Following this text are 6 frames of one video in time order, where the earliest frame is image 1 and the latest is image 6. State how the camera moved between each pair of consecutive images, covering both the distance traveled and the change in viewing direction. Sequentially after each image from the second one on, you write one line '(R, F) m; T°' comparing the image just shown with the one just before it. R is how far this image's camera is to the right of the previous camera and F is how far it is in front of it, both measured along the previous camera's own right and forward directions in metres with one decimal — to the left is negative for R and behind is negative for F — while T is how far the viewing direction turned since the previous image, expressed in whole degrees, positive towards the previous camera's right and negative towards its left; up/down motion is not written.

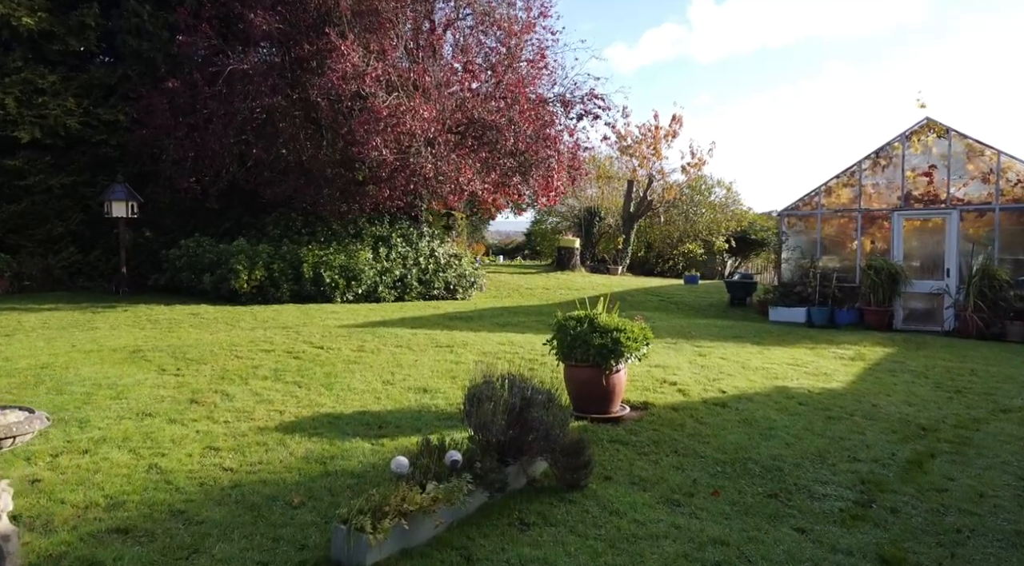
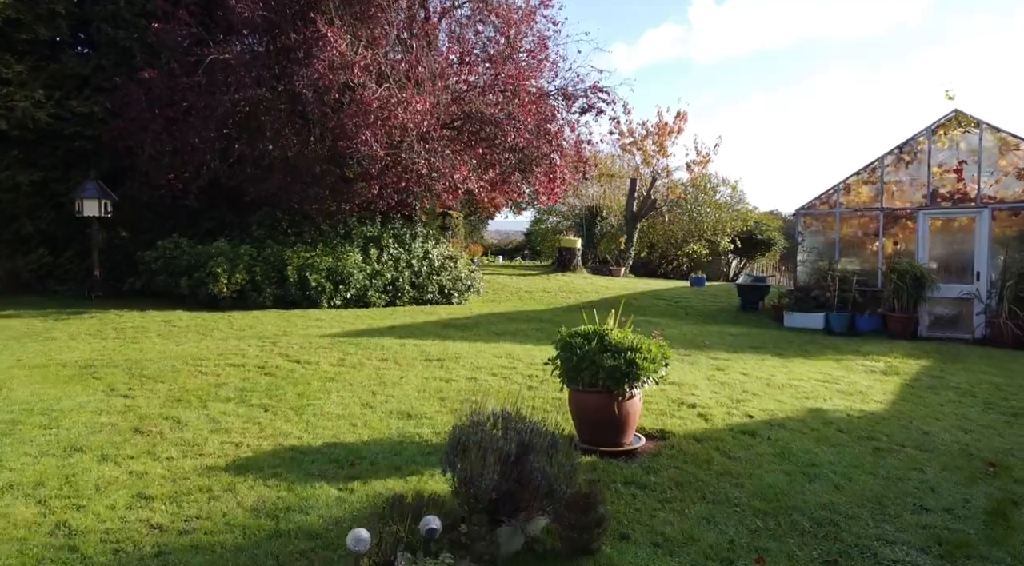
(0.0, +0.8) m; 0°
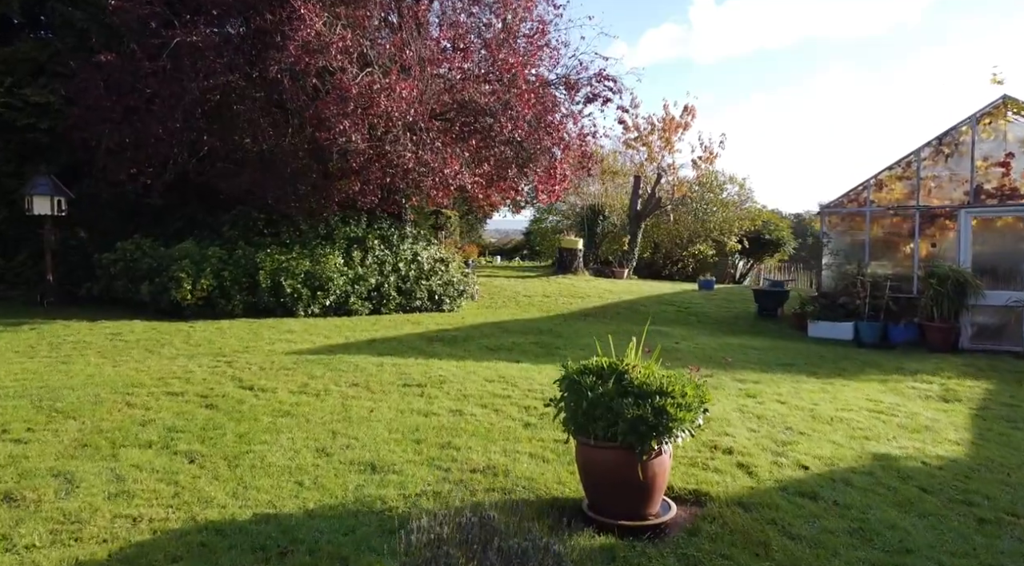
(0.0, +1.1) m; 0°
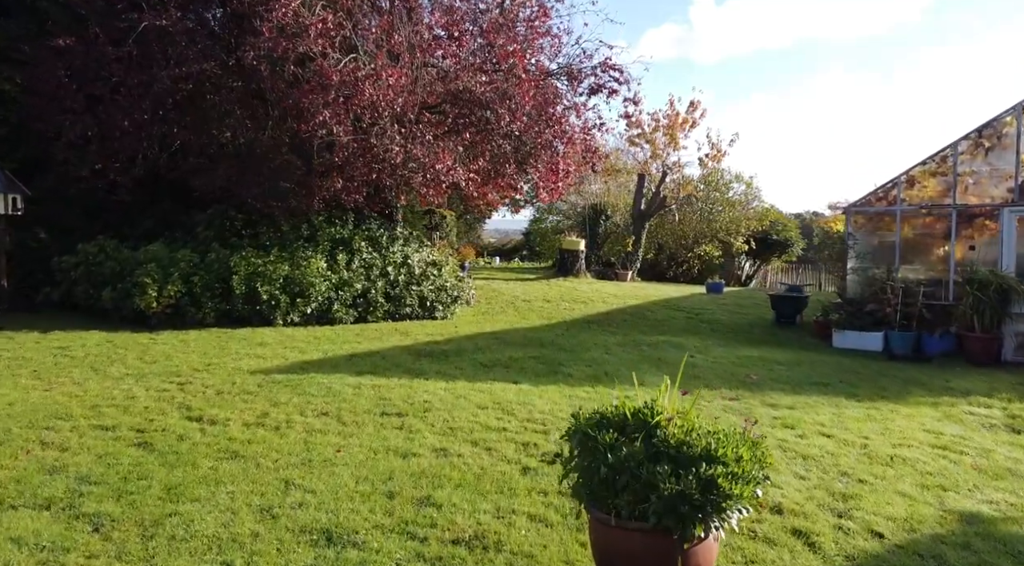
(0.0, +0.9) m; 0°
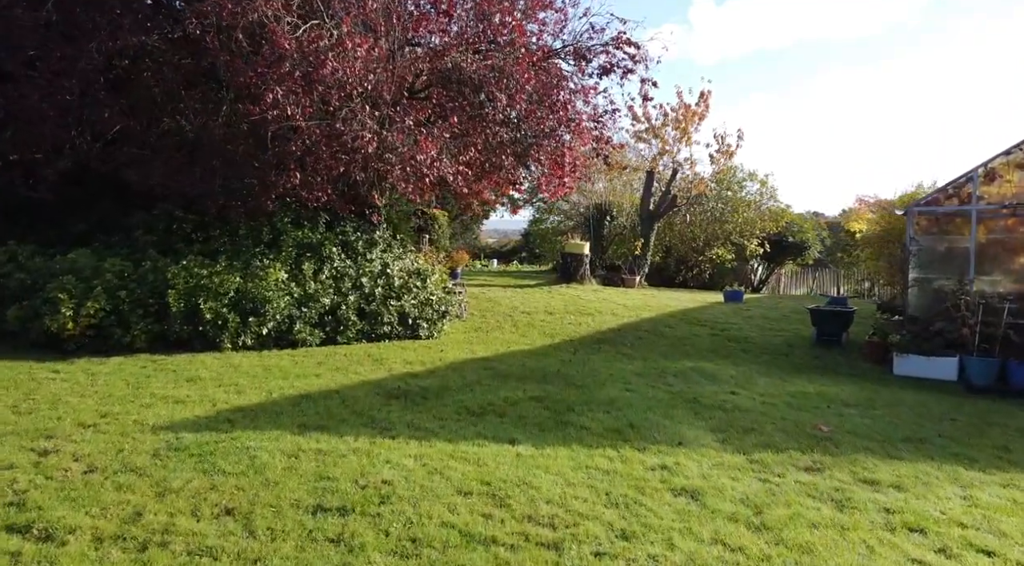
(0.0, +1.7) m; 0°
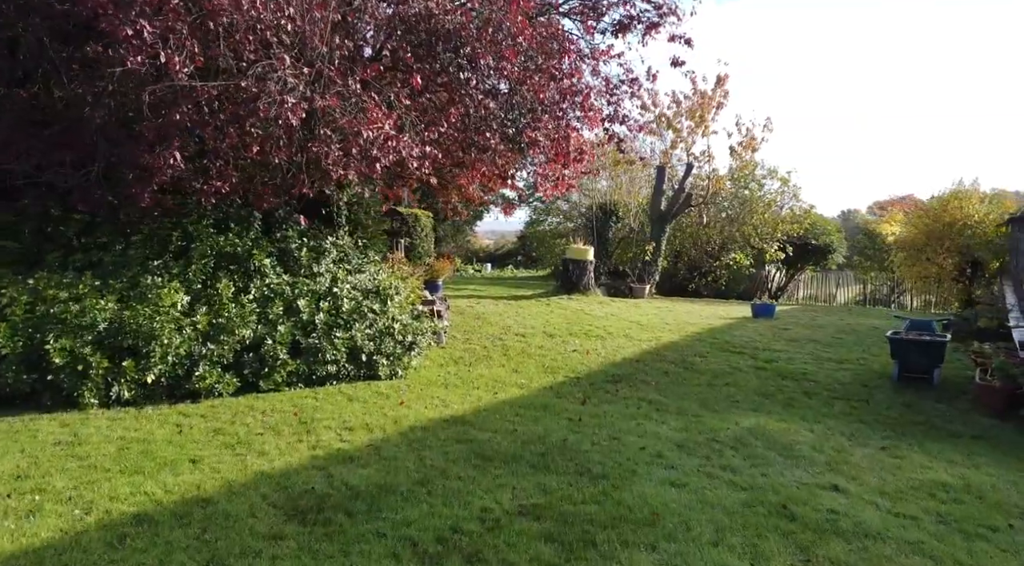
(+0.1, +2.4) m; 0°
